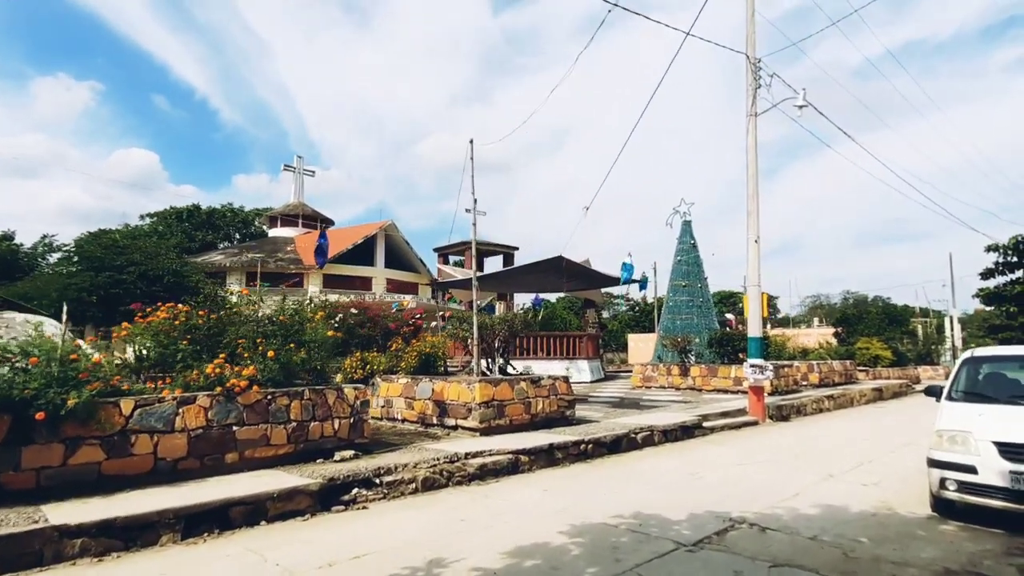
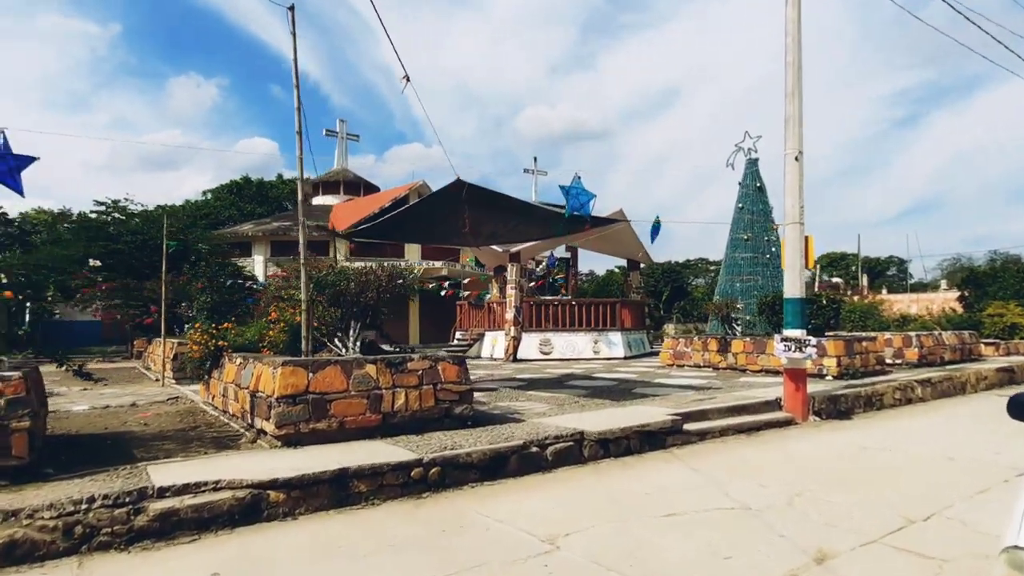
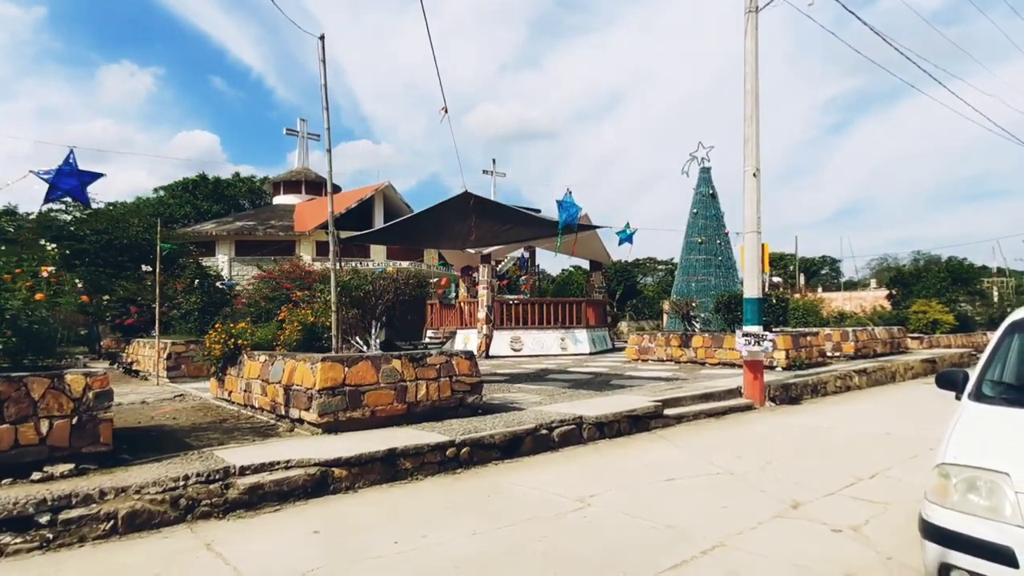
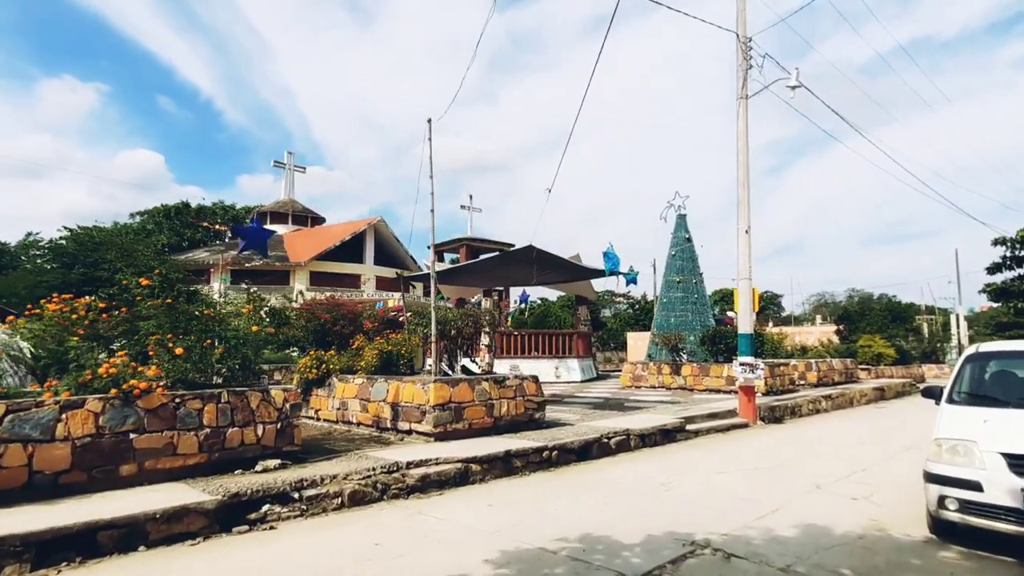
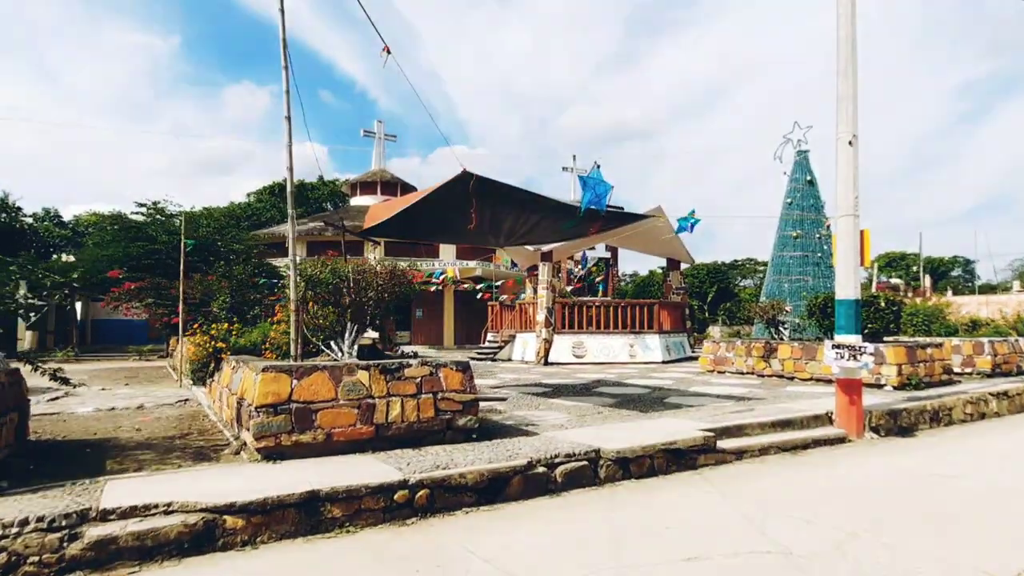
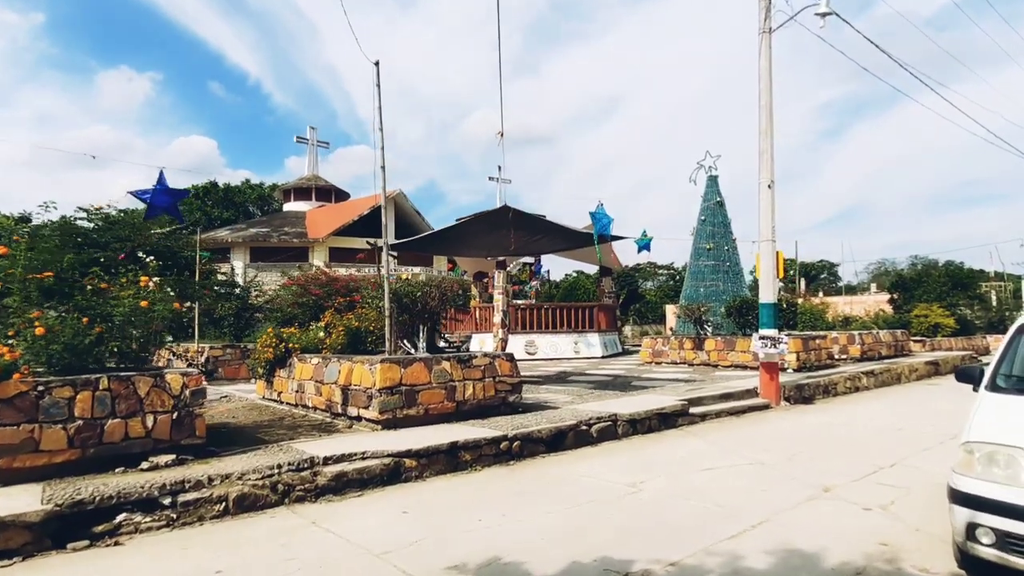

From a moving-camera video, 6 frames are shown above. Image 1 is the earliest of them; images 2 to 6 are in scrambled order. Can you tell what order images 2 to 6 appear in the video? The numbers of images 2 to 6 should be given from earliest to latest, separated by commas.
4, 6, 3, 2, 5
